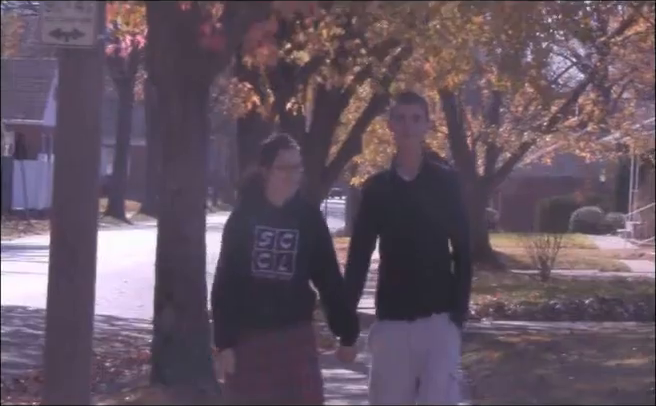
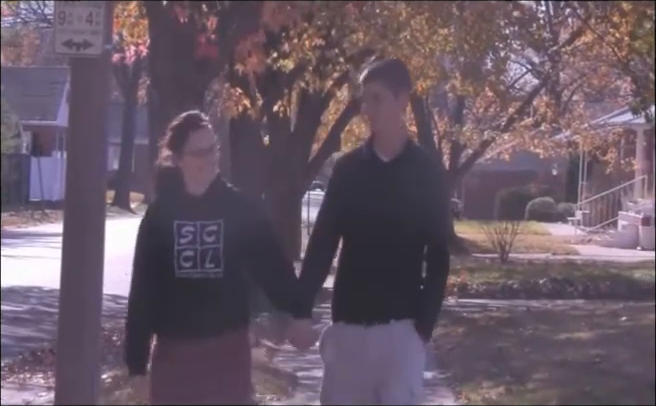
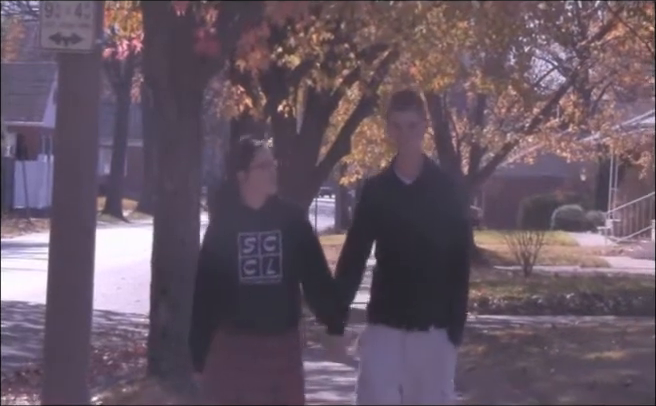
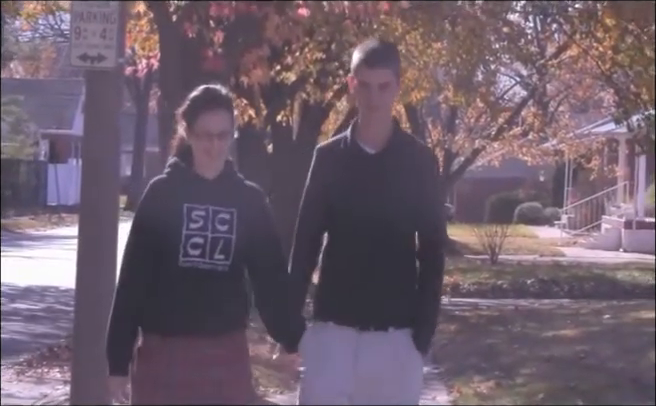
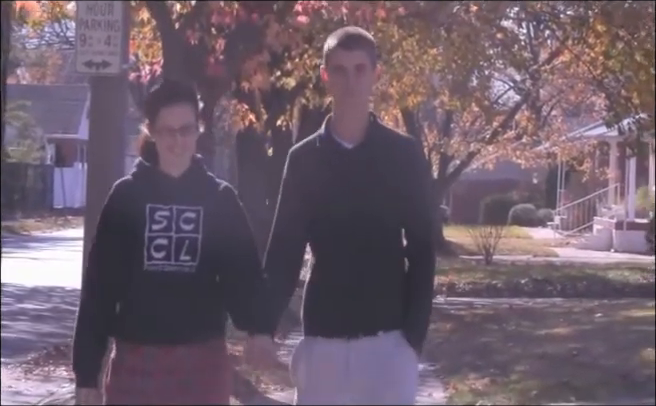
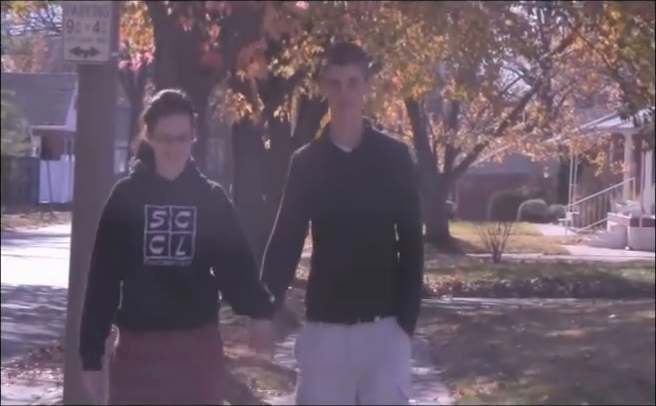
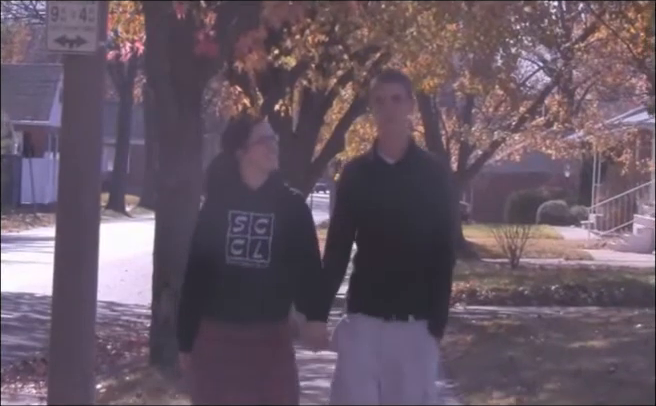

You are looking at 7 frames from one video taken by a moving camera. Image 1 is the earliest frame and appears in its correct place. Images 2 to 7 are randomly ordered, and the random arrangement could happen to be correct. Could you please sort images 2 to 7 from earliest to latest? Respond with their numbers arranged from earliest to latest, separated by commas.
3, 7, 2, 6, 4, 5
